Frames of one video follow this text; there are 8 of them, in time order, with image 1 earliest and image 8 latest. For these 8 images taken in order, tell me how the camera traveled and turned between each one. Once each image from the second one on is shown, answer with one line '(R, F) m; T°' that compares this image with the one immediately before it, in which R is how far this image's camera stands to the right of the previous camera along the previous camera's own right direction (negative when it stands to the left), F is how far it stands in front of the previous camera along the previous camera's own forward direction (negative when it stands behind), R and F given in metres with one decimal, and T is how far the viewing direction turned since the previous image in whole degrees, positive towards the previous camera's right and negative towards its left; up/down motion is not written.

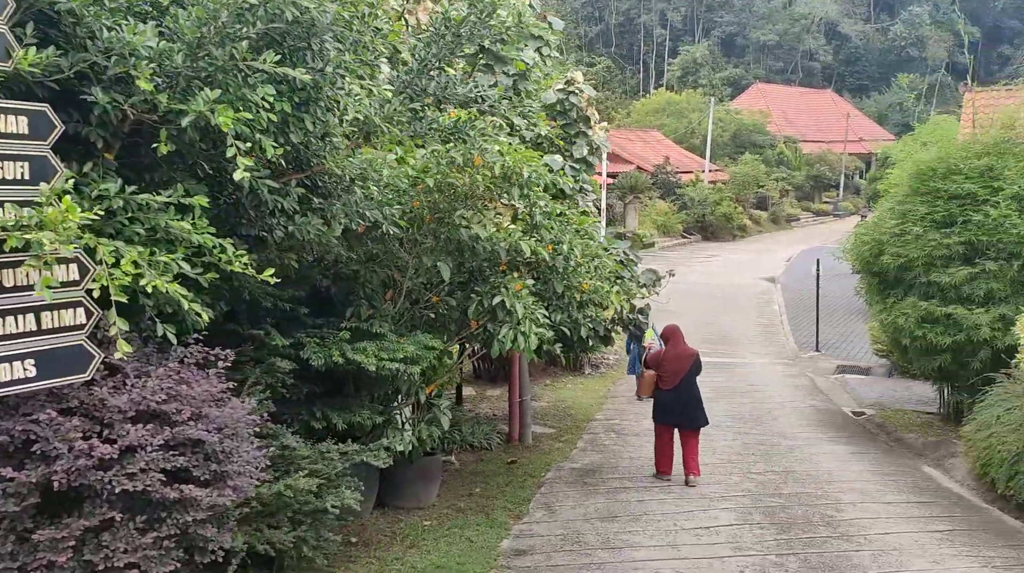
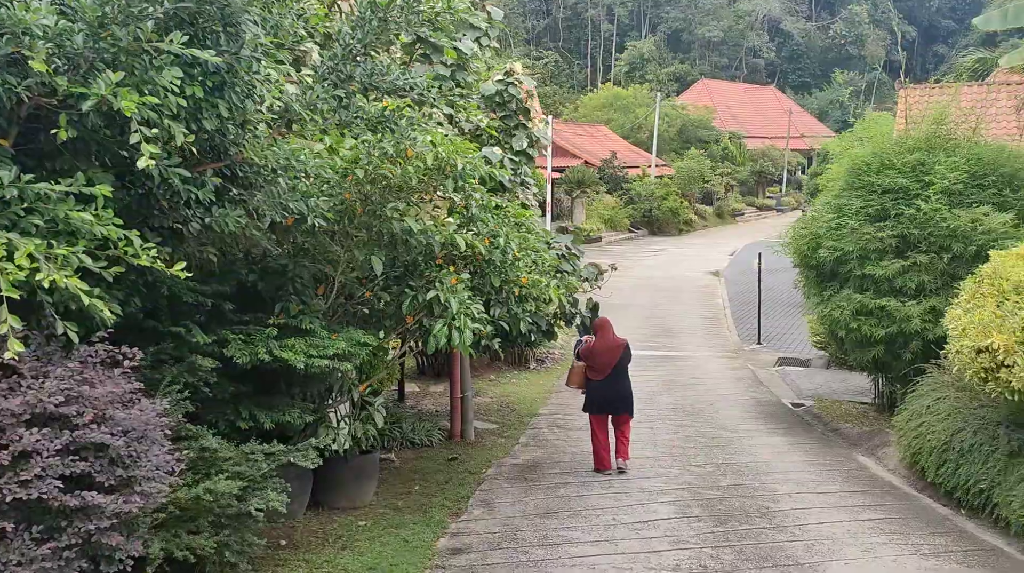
(+0.1, 0.0) m; +3°
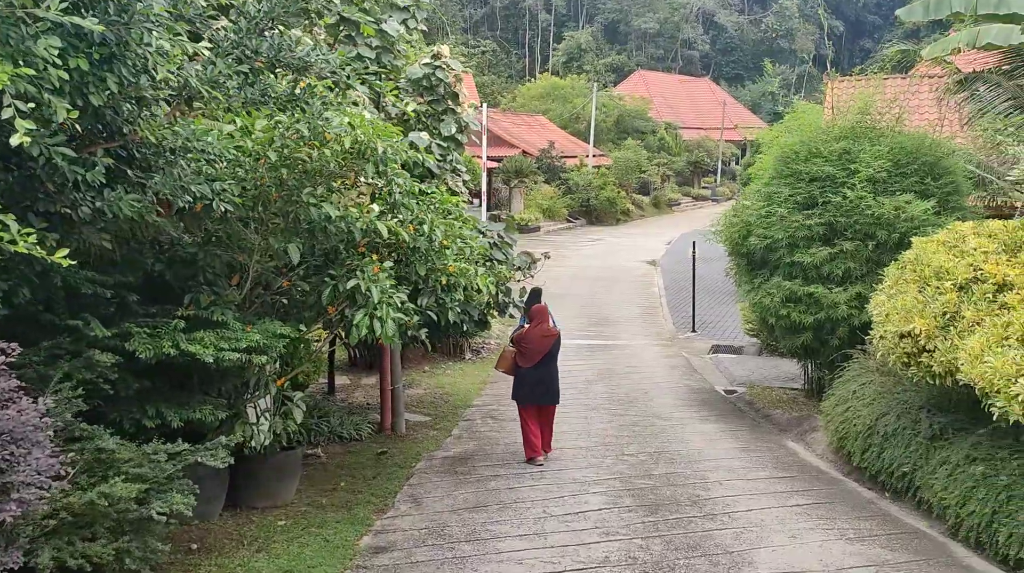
(+0.1, +0.1) m; +3°
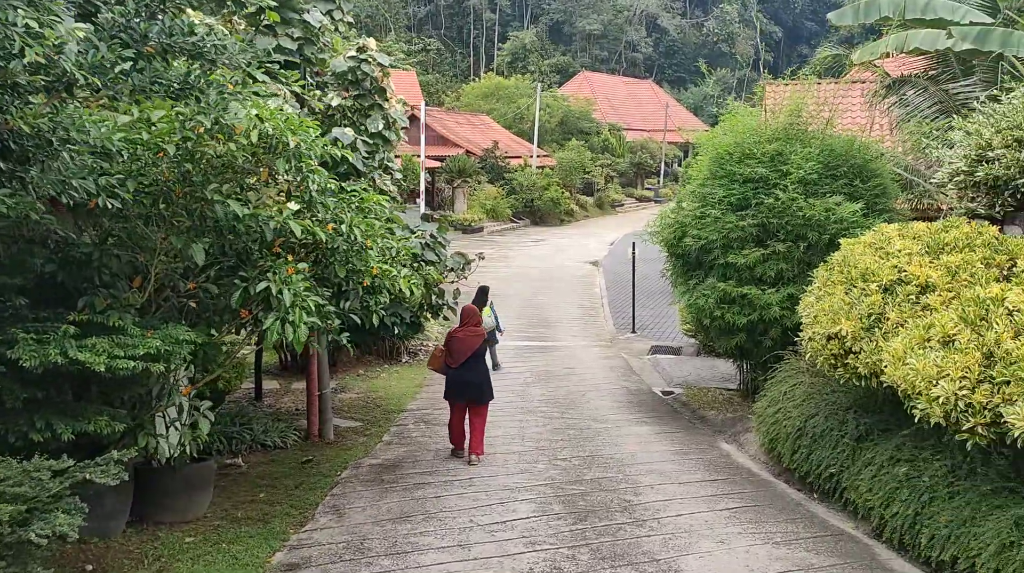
(+0.1, +0.1) m; +3°
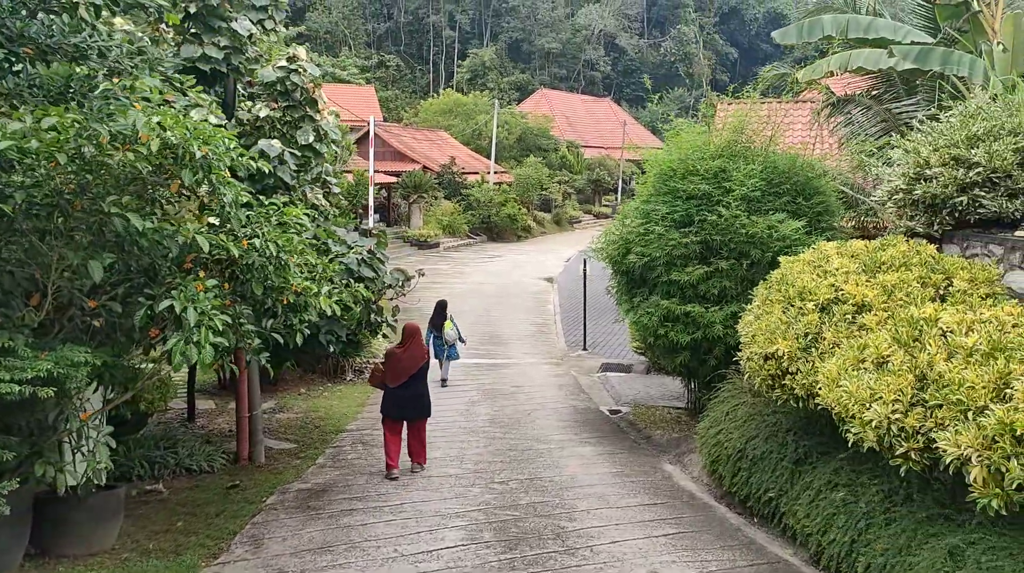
(+0.2, +0.2) m; +2°
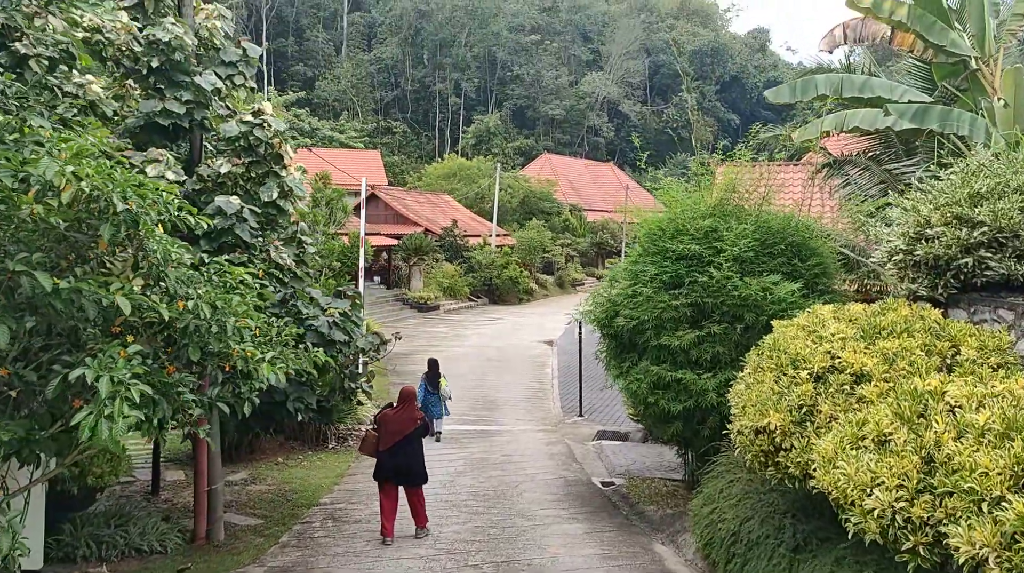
(+0.2, +0.5) m; 0°
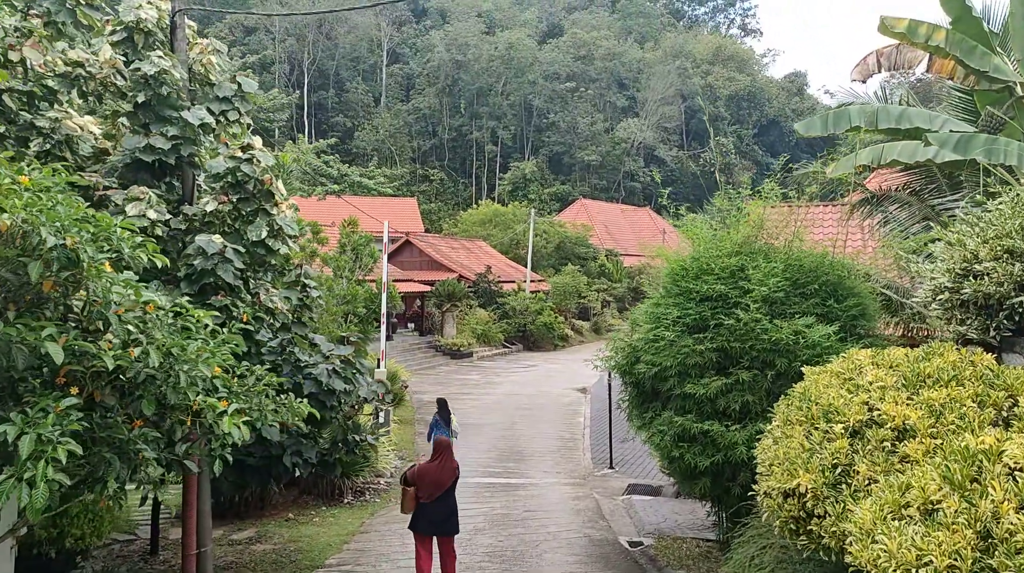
(+0.2, +0.6) m; -2°
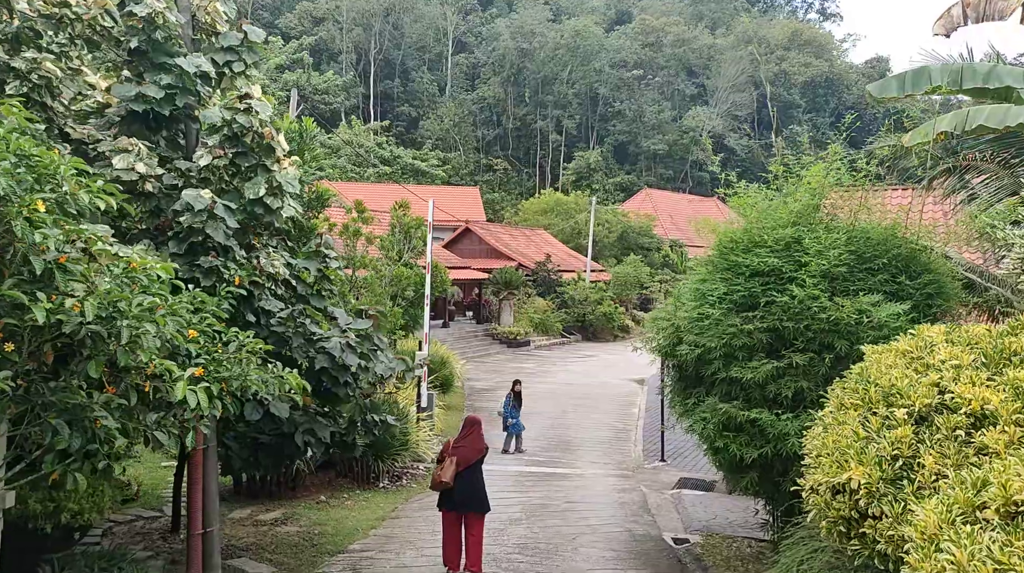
(+0.2, +0.7) m; -4°
